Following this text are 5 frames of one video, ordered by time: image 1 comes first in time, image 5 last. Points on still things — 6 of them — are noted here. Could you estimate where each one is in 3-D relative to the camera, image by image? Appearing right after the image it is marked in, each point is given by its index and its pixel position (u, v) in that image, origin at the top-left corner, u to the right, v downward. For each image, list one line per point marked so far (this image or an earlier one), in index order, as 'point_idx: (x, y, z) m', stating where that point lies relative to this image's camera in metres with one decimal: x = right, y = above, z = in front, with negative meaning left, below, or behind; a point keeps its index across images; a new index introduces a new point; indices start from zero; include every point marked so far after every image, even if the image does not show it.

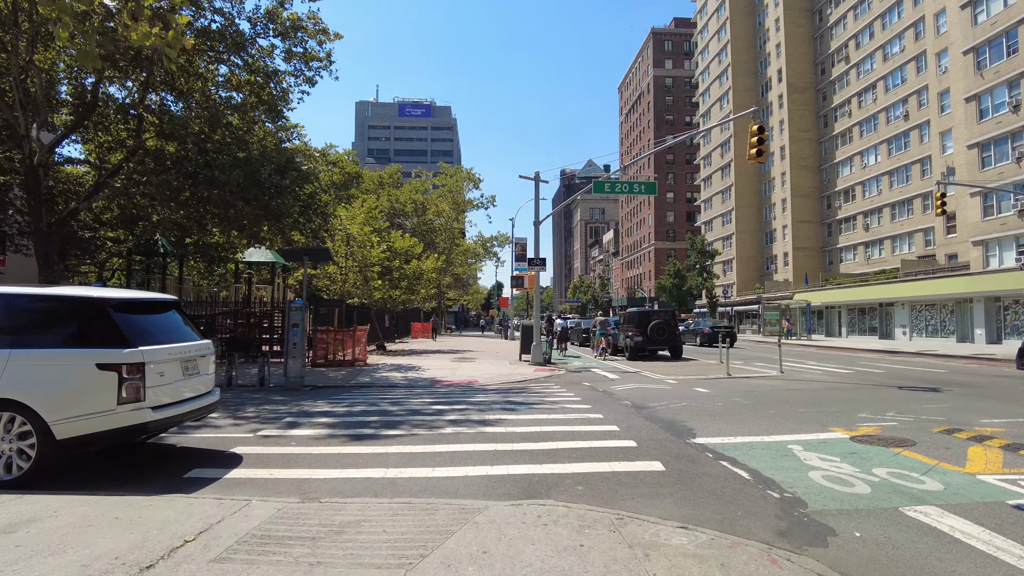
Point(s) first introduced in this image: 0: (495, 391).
0: (-0.3, -2.1, +11.9) m
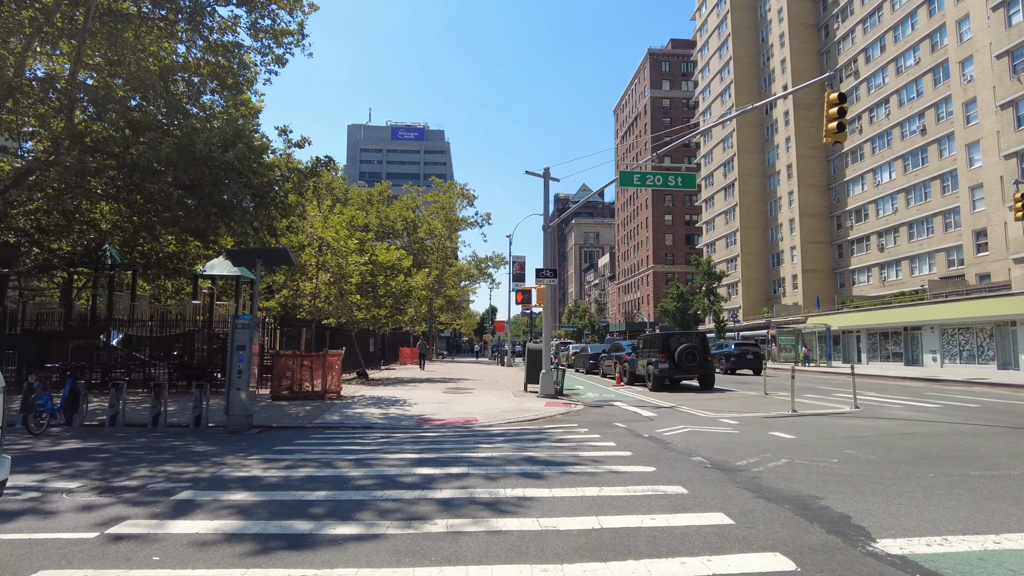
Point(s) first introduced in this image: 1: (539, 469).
0: (-0.1, -2.2, +8.8) m
1: (+0.3, -1.9, +6.3) m
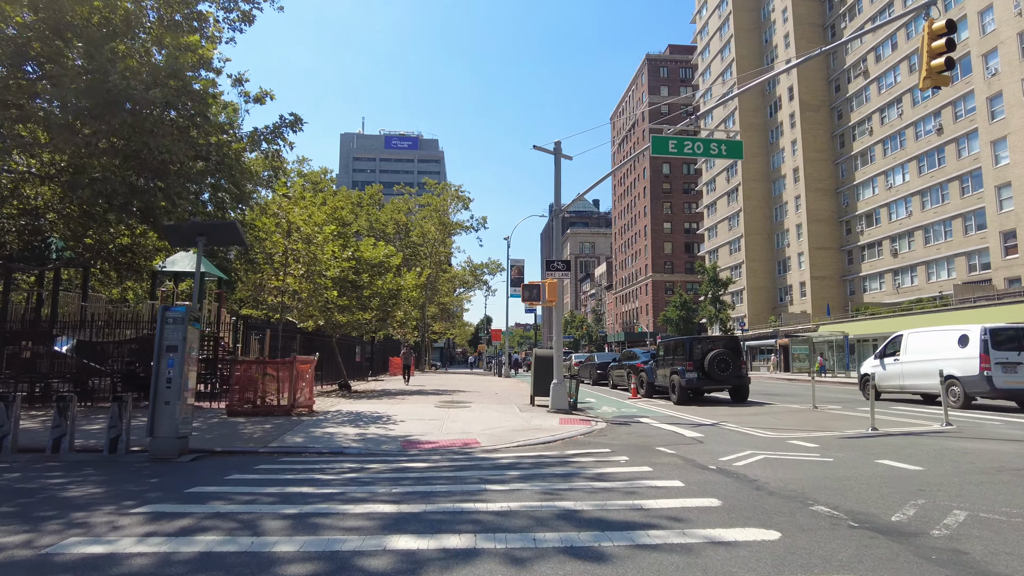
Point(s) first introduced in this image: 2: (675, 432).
0: (+0.1, -1.9, +6.3) m
1: (+0.5, -1.6, +3.8) m
2: (+2.7, -2.4, +10.3) m
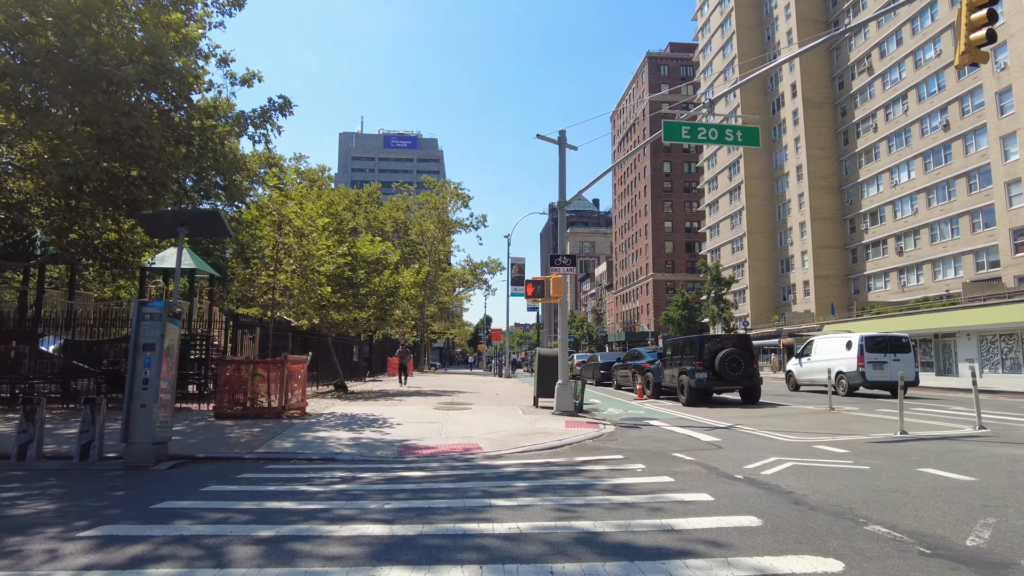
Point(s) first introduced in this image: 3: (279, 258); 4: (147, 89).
0: (+0.1, -1.8, +5.7) m
1: (+0.6, -1.5, +3.2) m
2: (+2.8, -2.3, +9.7) m
3: (-5.6, +0.7, +14.7) m
4: (-5.1, +2.8, +8.5) m
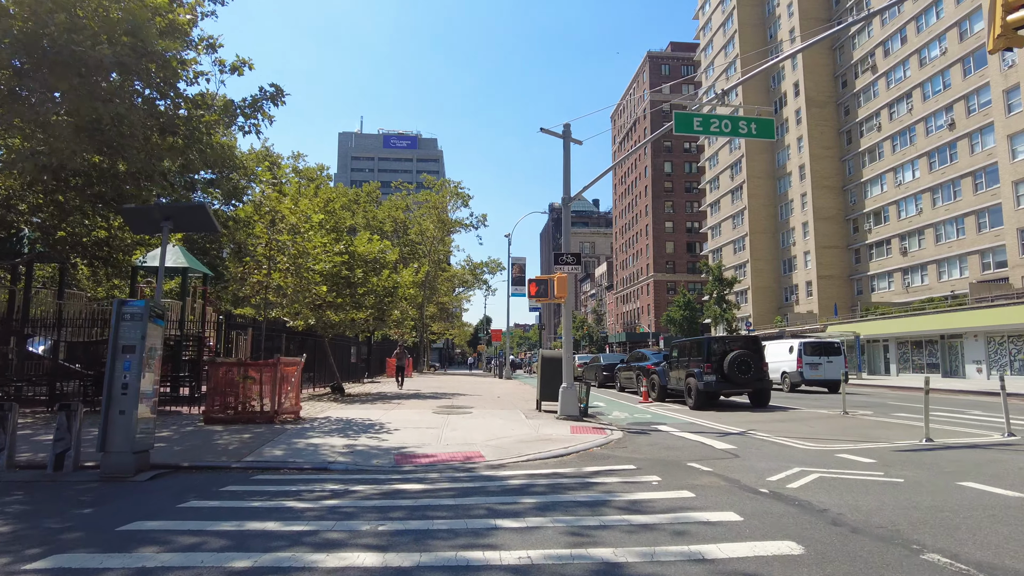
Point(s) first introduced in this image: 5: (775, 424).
0: (+0.2, -1.8, +5.2) m
1: (+0.6, -1.5, +2.7) m
2: (+2.9, -2.3, +9.2) m
3: (-5.5, +0.7, +14.2) m
4: (-5.1, +2.8, +8.1) m
5: (+4.9, -2.5, +11.4) m
